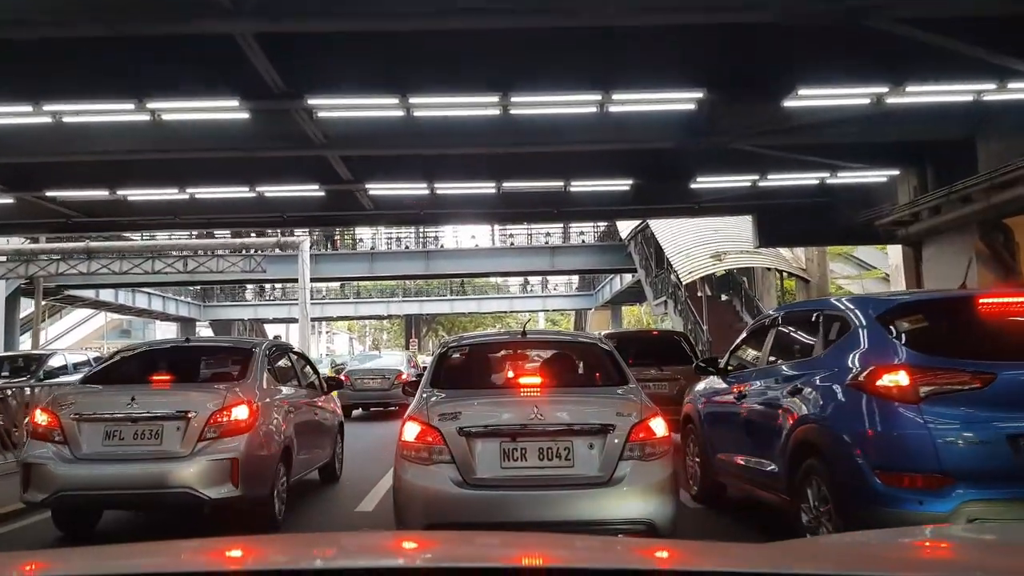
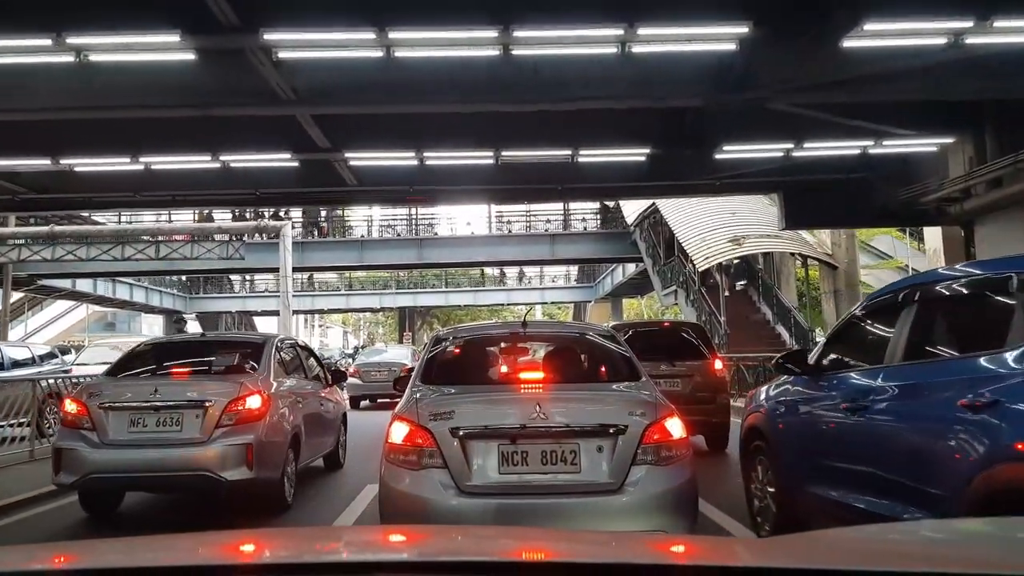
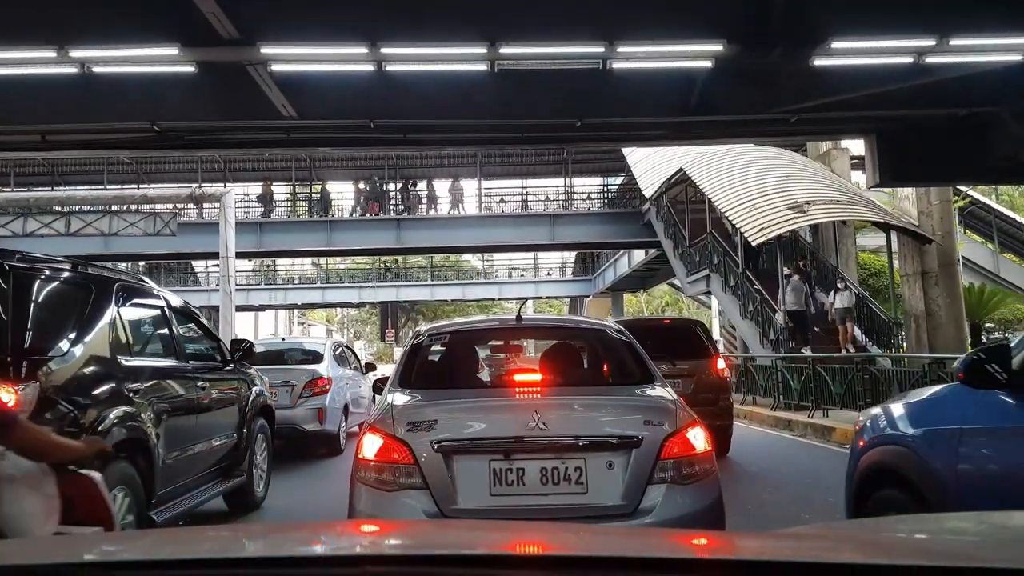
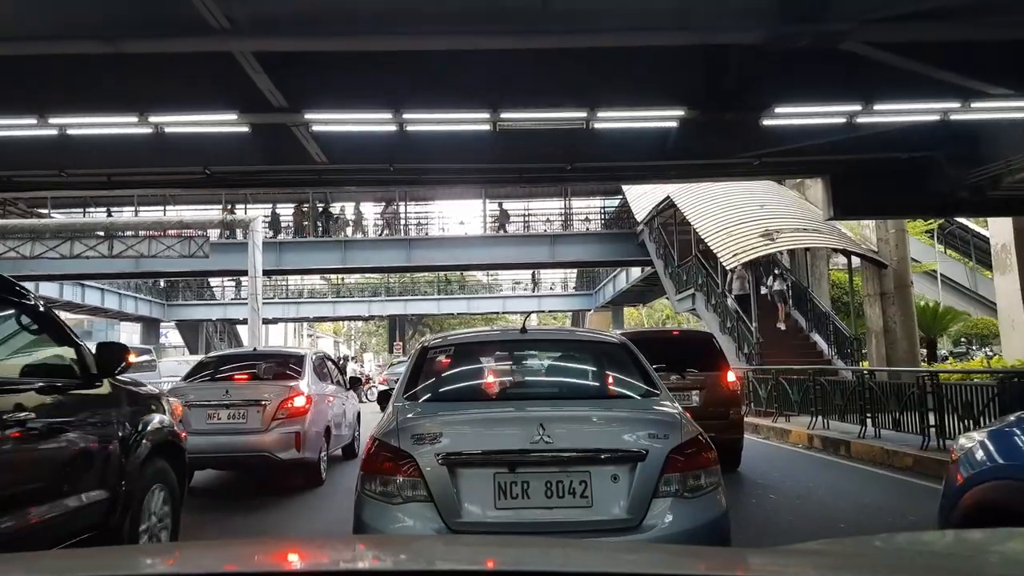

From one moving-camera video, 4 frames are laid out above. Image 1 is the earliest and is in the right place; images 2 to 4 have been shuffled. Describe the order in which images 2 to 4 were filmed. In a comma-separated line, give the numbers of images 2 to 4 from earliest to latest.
2, 4, 3
